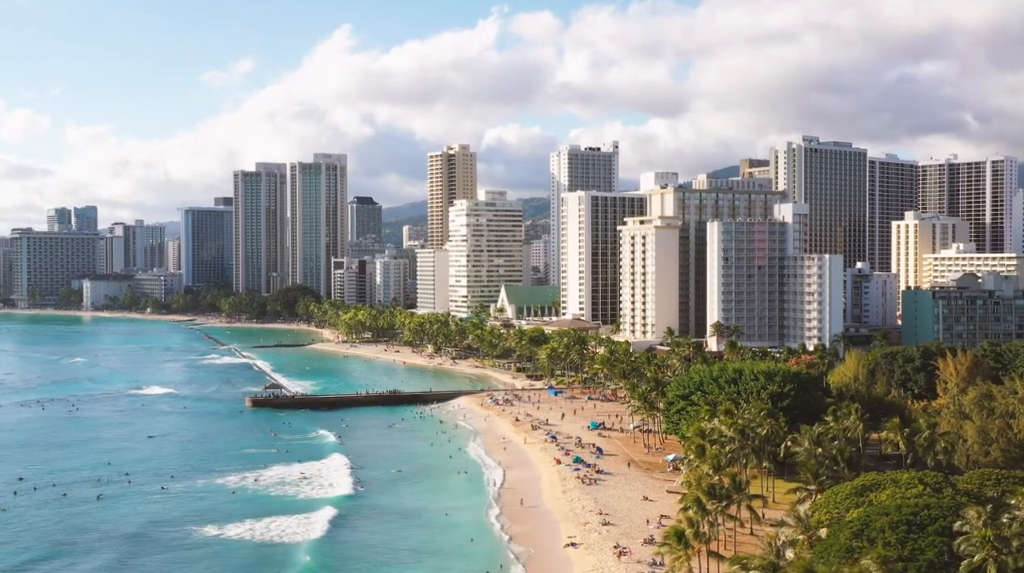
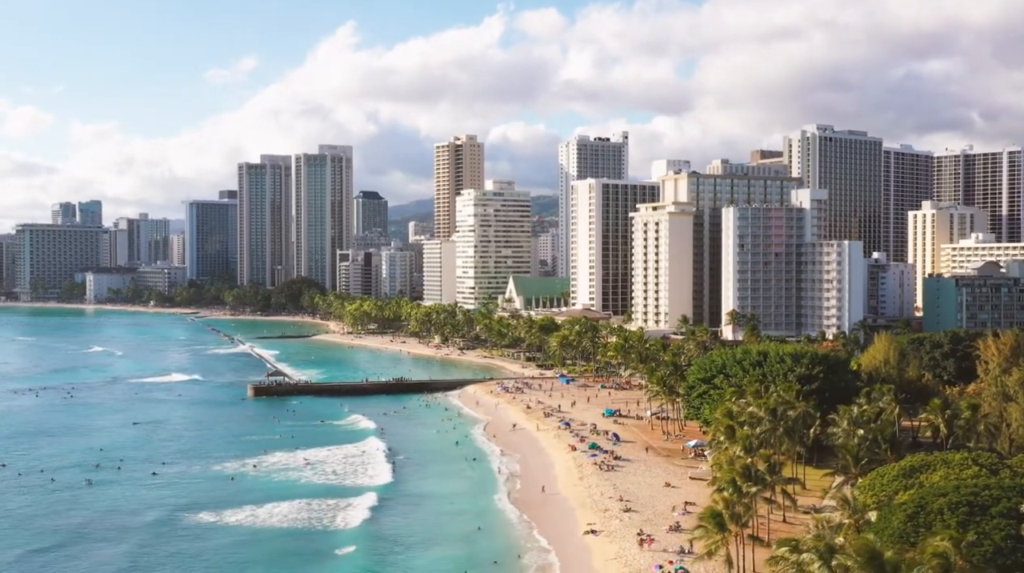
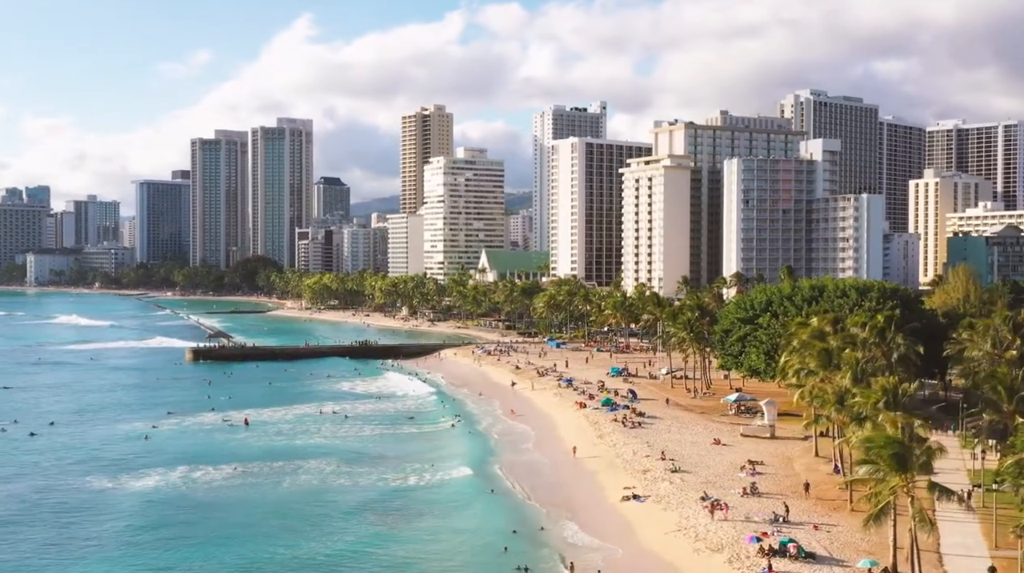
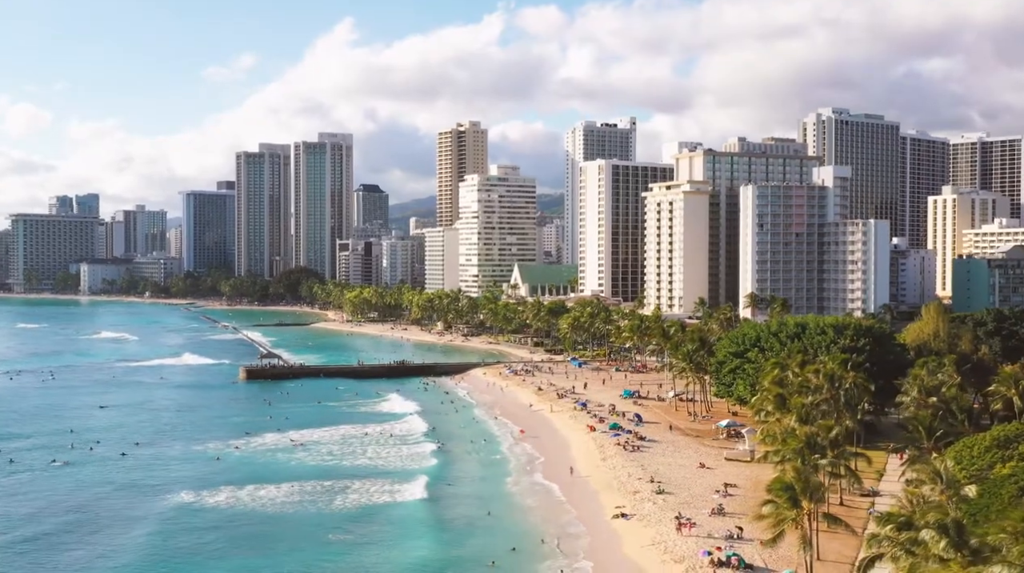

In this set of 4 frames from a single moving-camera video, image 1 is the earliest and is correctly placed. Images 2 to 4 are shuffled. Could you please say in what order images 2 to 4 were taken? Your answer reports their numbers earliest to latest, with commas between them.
2, 4, 3
